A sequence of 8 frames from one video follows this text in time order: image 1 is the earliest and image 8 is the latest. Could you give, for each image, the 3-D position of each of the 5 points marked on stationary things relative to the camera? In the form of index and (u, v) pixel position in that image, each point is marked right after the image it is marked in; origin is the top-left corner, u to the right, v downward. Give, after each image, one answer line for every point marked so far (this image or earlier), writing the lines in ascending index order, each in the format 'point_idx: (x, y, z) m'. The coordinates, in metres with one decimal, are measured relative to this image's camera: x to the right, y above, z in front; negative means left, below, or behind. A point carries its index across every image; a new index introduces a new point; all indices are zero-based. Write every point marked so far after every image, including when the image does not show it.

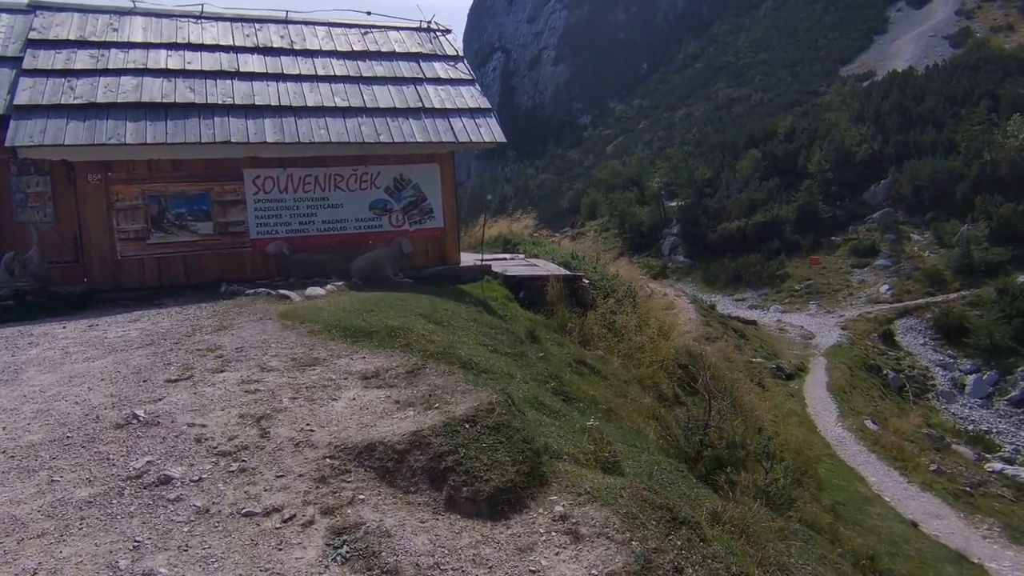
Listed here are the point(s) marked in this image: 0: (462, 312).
0: (-0.8, -0.3, +10.8) m
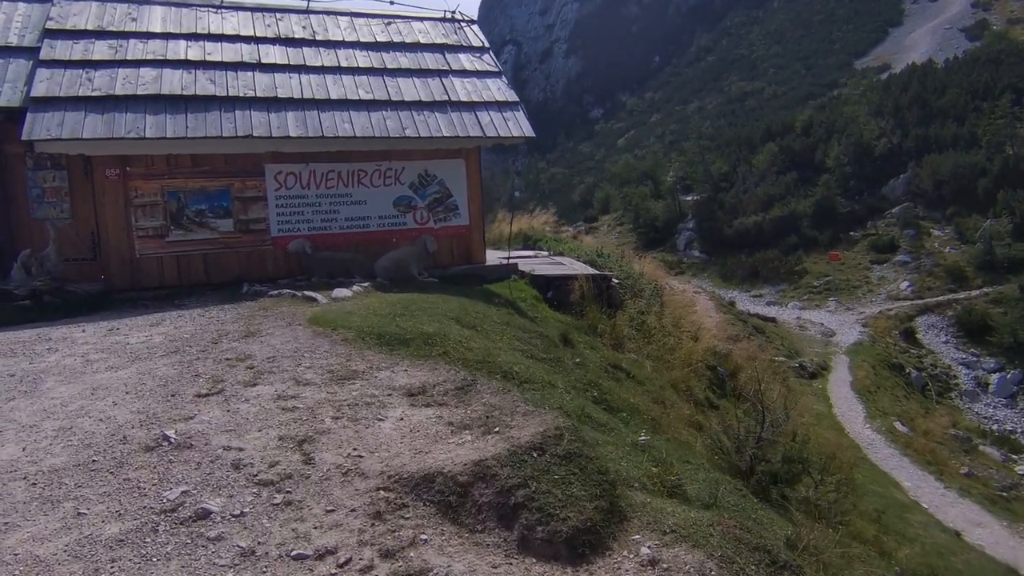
0: (-0.3, -0.4, +10.4) m
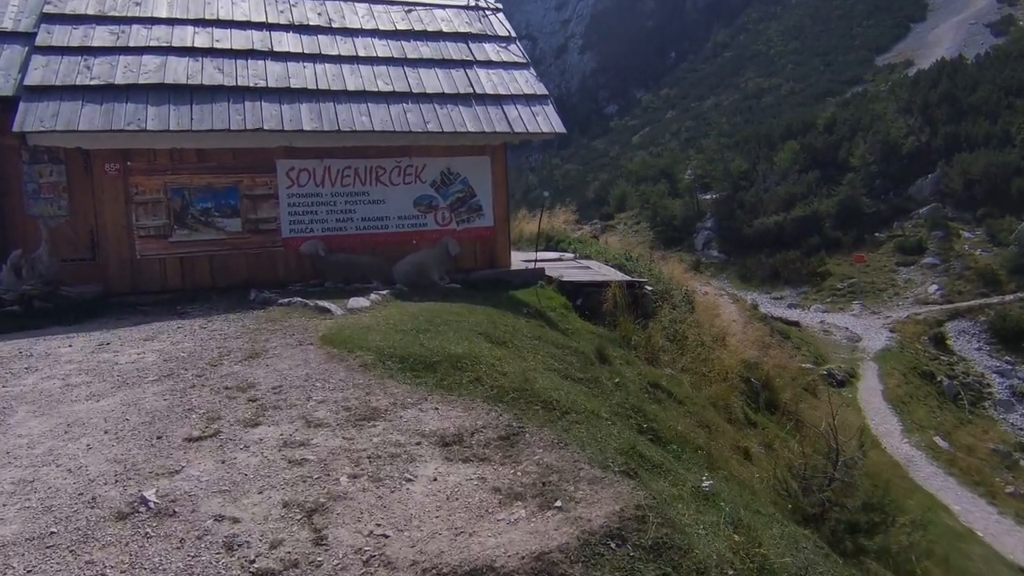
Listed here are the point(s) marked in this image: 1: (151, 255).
0: (+0.1, -0.5, +9.4) m
1: (-5.3, +0.5, +10.9) m
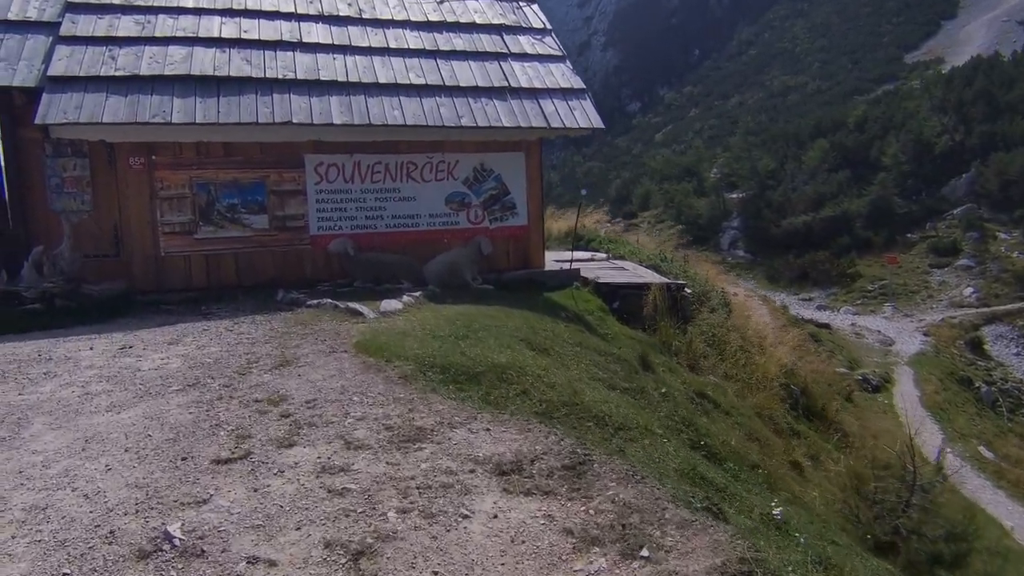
0: (+0.6, -0.5, +9.0) m
1: (-4.8, +0.5, +10.5) m
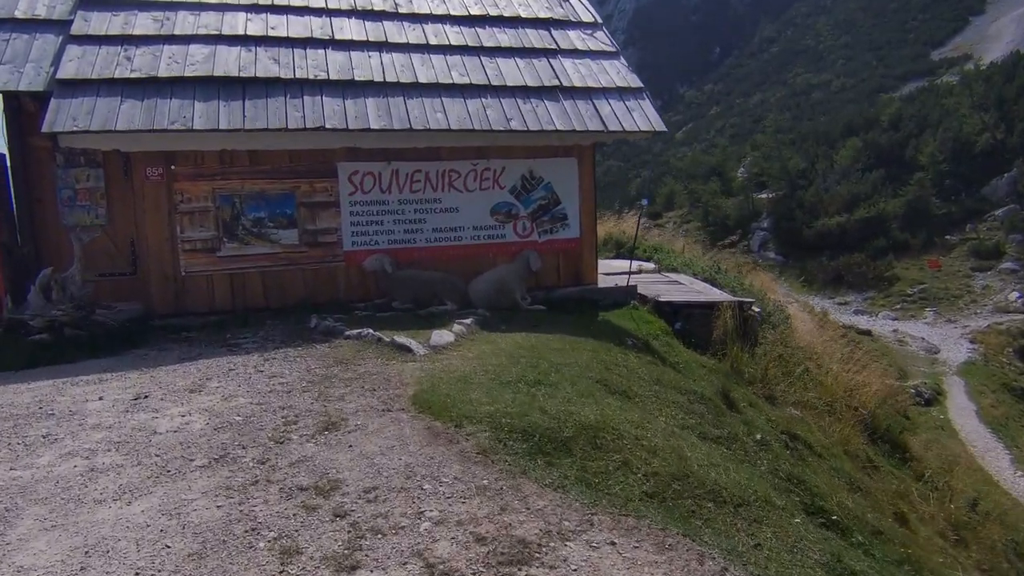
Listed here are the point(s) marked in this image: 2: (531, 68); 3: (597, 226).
0: (+1.3, -0.8, +7.8) m
1: (-4.1, +0.2, +9.5) m
2: (+0.3, +3.3, +11.1) m
3: (+1.3, +1.0, +11.3) m
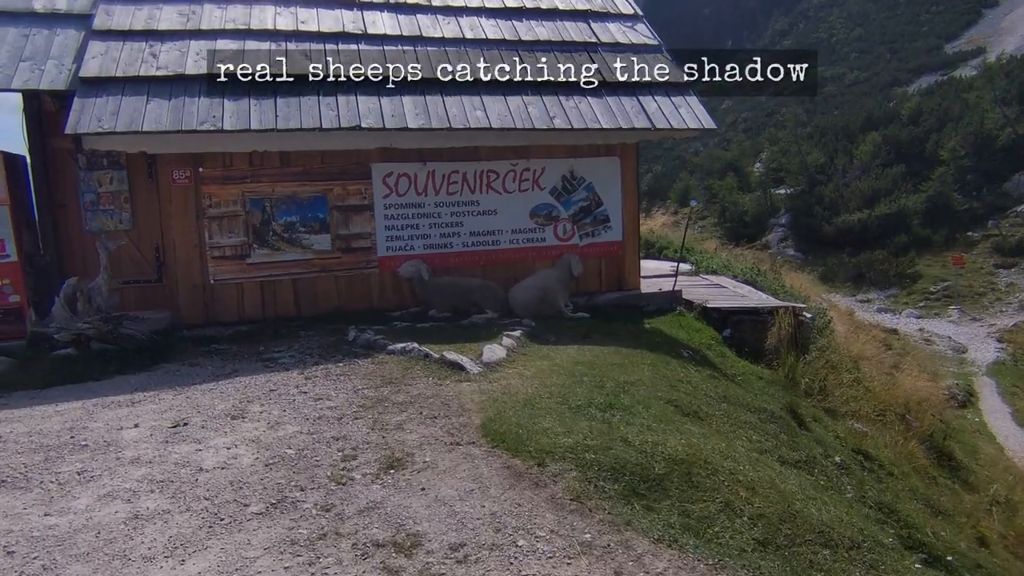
0: (+1.8, -0.9, +7.3) m
1: (-3.5, +0.1, +9.1) m
2: (+0.9, +3.2, +10.5) m
3: (+1.9, +0.9, +10.8) m
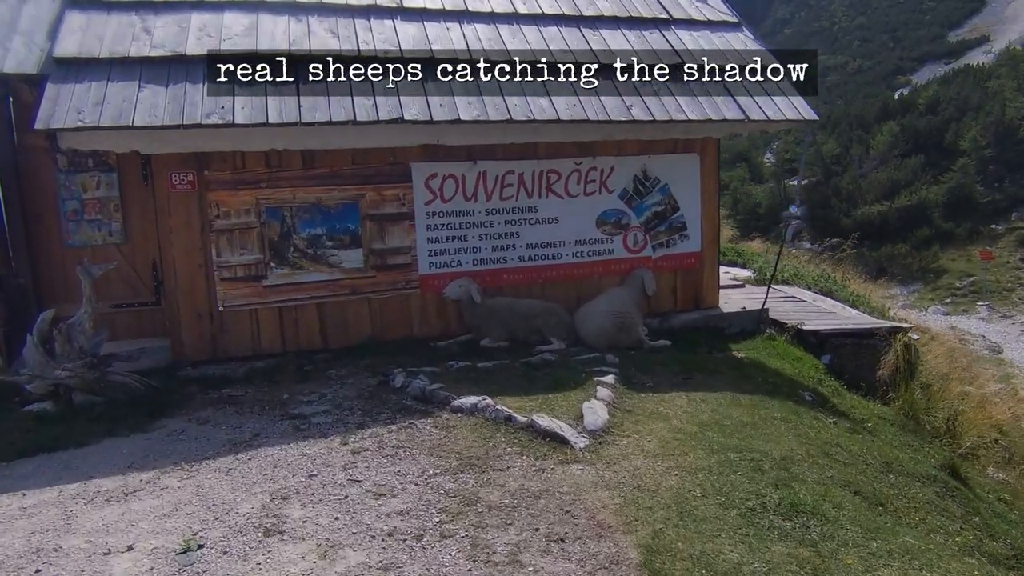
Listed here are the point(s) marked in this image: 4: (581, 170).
0: (+2.6, -1.2, +5.7) m
1: (-2.8, -0.2, +7.4) m
2: (+1.6, +3.0, +8.9) m
3: (+2.6, +0.6, +9.2) m
4: (+0.8, +1.3, +8.4) m
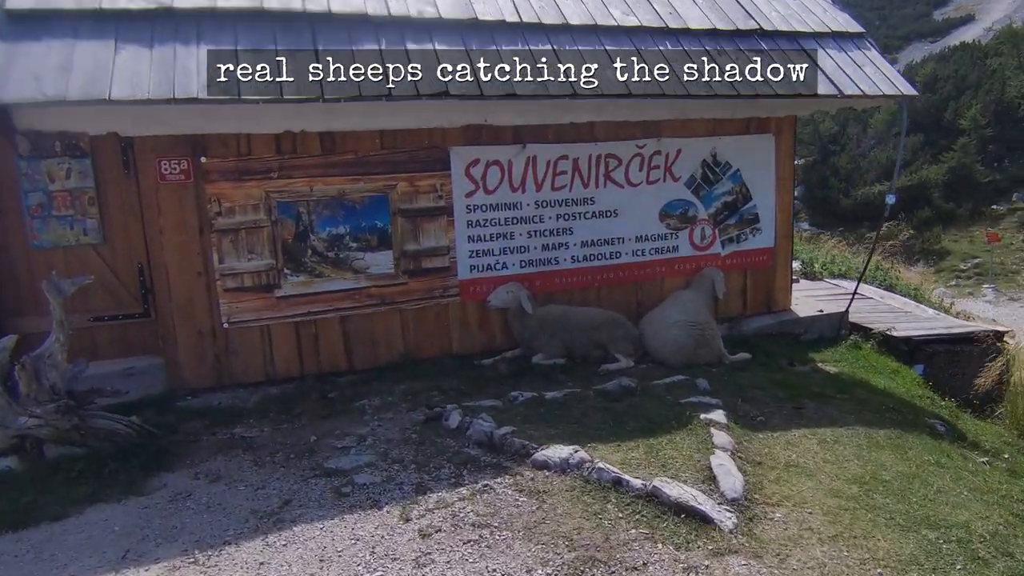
0: (+3.2, -1.3, +4.6) m
1: (-2.2, -0.3, +6.2) m
2: (+2.1, +2.9, +7.6) m
3: (+3.1, +0.6, +8.0) m
4: (+1.3, +1.3, +7.2) m
